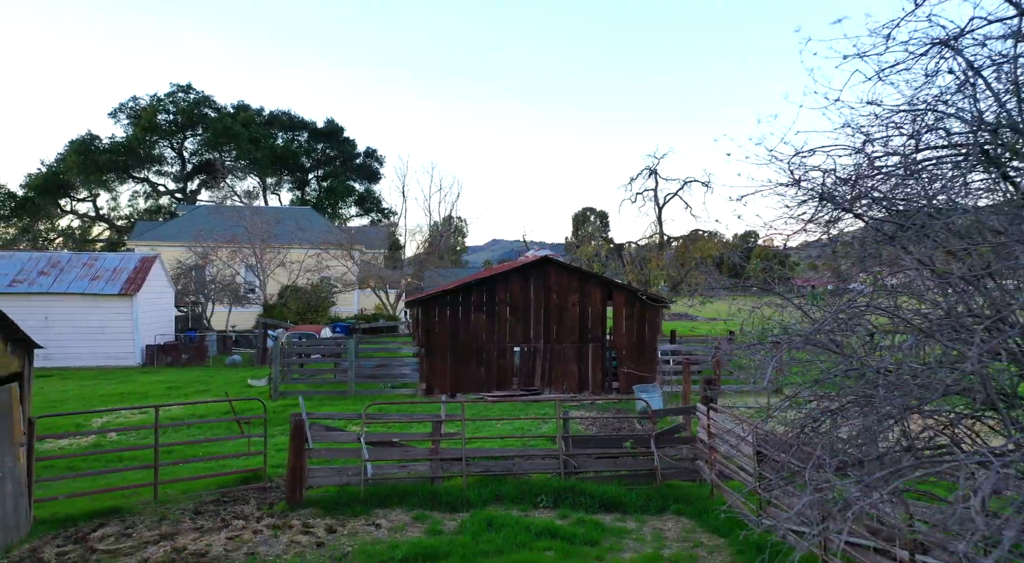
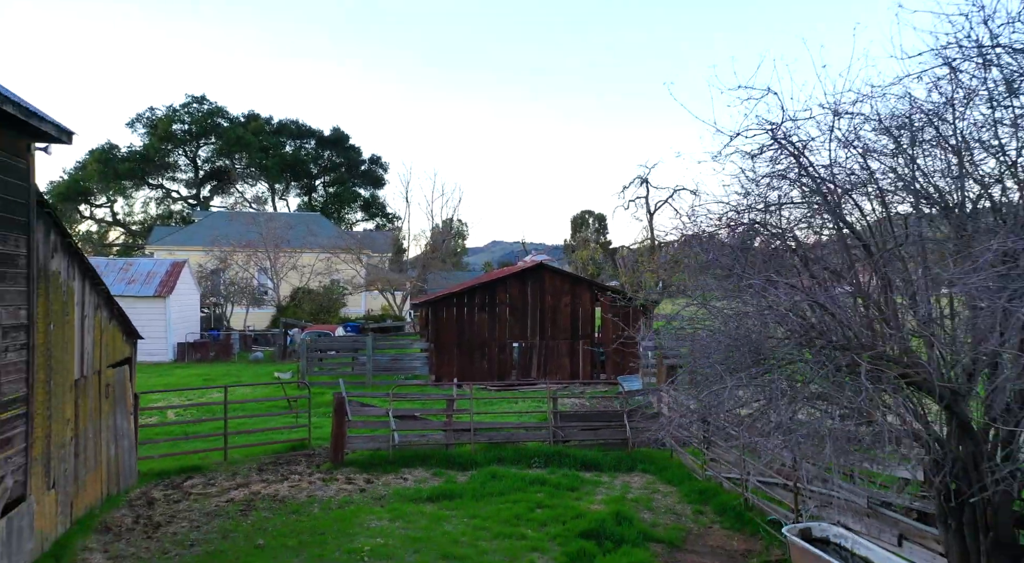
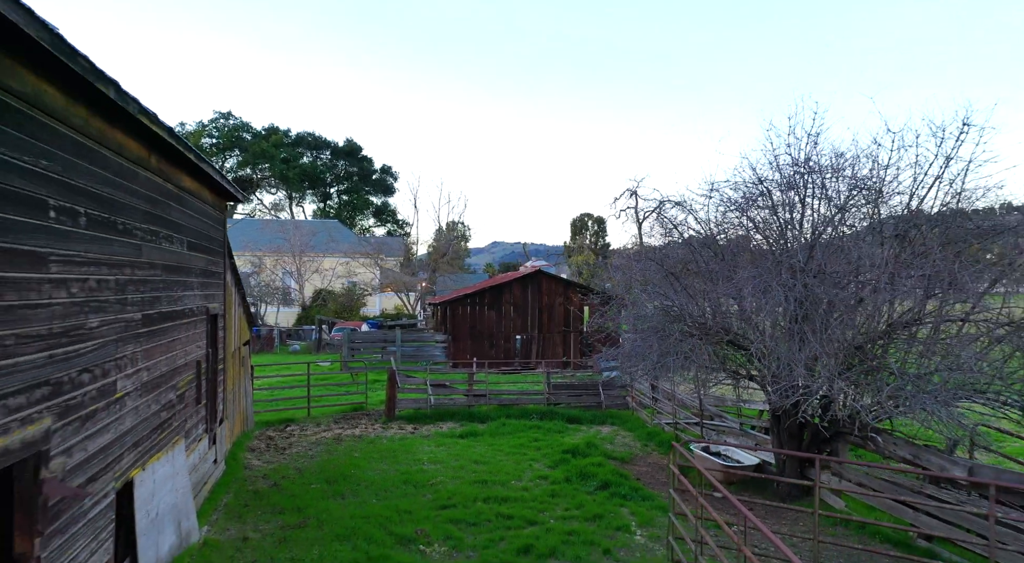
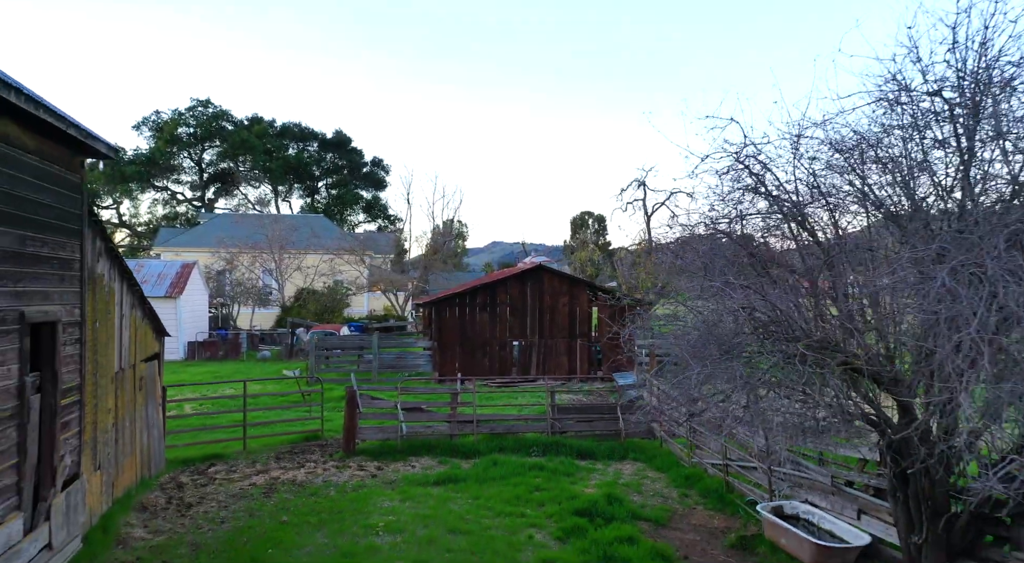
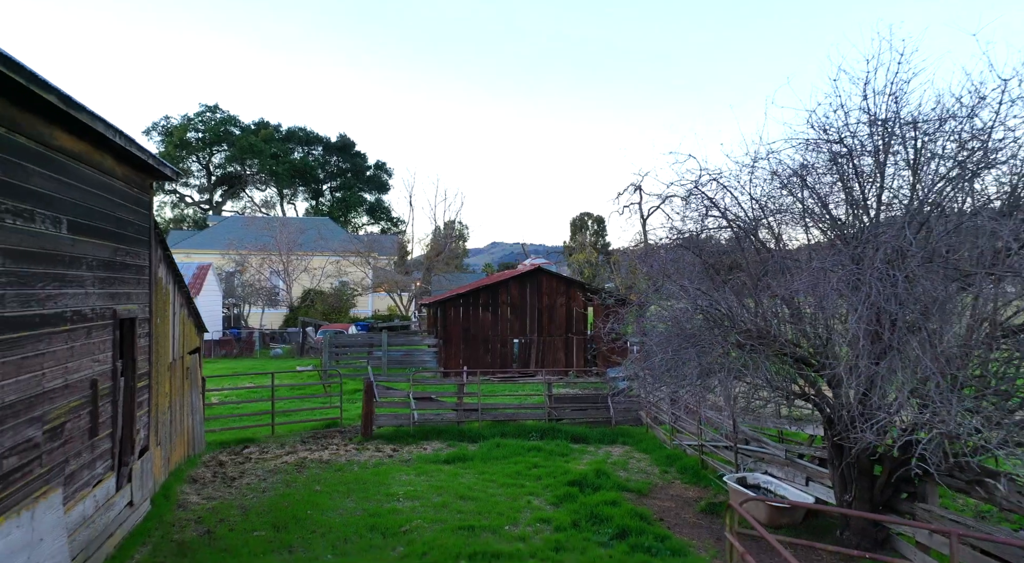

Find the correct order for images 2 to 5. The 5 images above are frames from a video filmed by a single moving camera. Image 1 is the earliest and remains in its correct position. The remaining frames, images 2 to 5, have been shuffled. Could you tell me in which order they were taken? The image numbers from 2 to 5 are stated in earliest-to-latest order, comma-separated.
2, 4, 5, 3
